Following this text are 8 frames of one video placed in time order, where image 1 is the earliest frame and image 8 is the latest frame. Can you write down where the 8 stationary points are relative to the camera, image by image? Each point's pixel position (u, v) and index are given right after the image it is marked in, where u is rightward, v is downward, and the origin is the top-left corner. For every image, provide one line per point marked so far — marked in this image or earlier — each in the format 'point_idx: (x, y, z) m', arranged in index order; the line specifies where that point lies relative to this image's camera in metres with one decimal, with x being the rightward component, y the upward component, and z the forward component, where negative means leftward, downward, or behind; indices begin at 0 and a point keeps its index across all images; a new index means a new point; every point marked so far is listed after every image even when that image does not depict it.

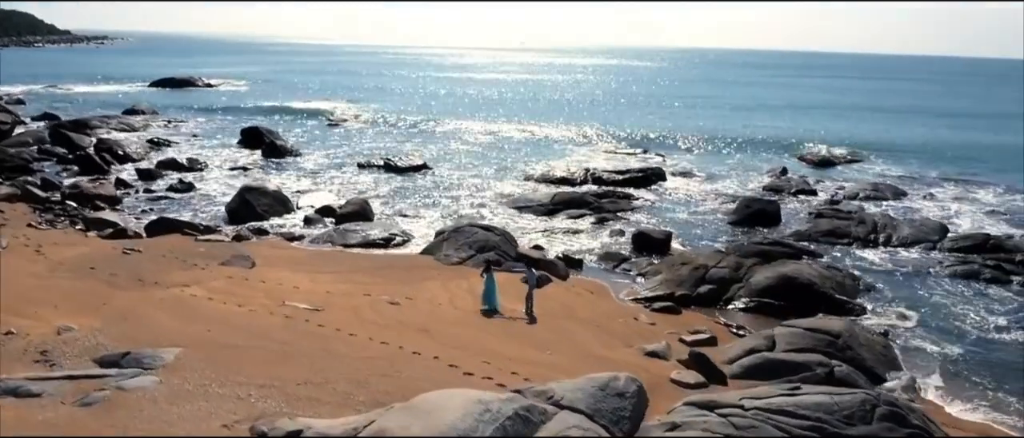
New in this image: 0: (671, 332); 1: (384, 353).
0: (+3.2, -2.3, +15.7) m
1: (-1.9, -2.2, +12.6) m
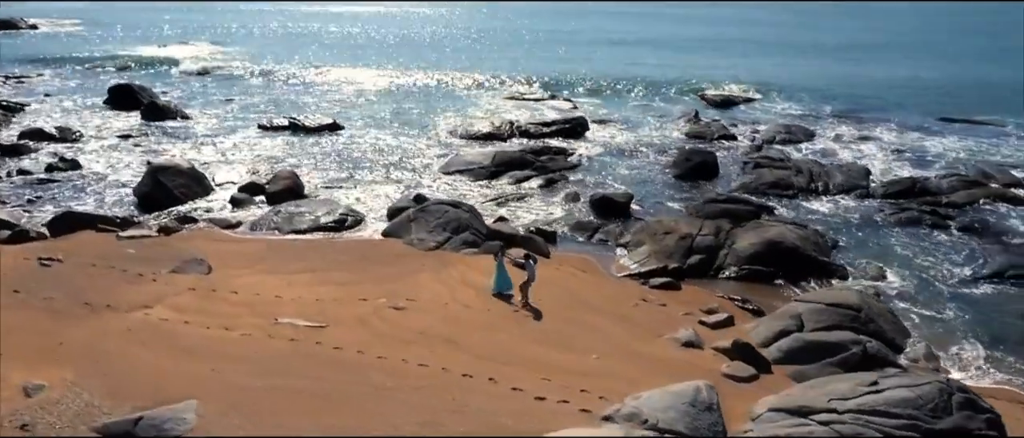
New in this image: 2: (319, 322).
0: (+3.5, -1.9, +15.3) m
1: (-1.0, -2.4, +11.3) m
2: (-3.2, -1.8, +13.4) m
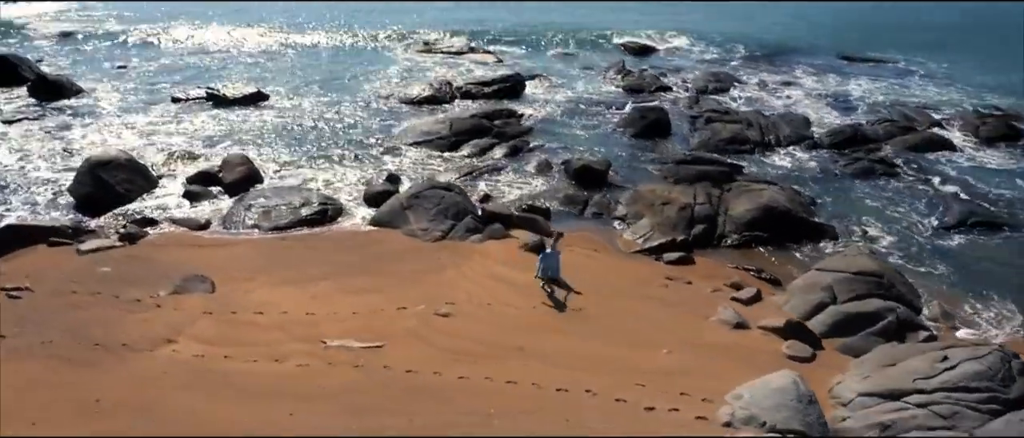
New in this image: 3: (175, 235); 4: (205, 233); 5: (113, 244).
0: (+4.1, -1.4, +15.5) m
1: (+0.4, -2.5, +10.9) m
2: (-2.2, -1.9, +12.6) m
3: (-7.5, -0.4, +17.4) m
4: (-6.9, -0.3, +17.7) m
5: (-8.4, -0.5, +16.7) m
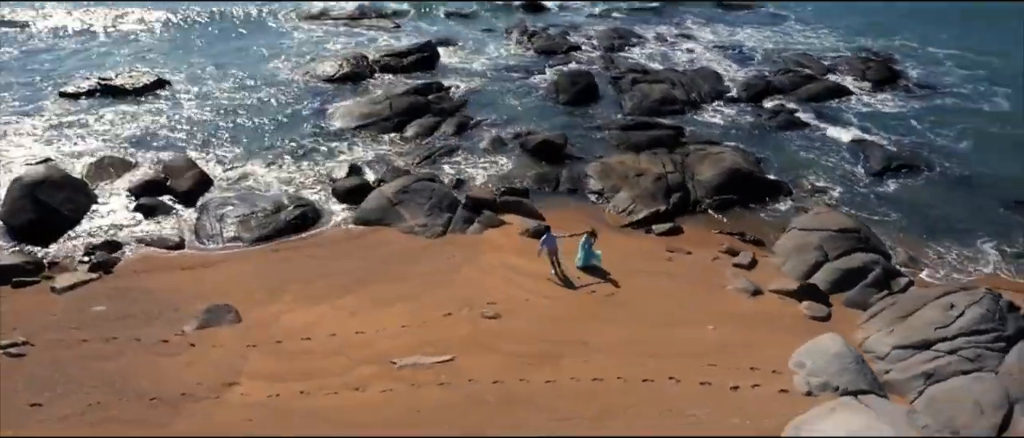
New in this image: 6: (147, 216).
0: (+4.4, -0.8, +16.6) m
1: (+1.8, -2.6, +11.5) m
2: (-1.1, -2.2, +12.5) m
3: (-7.4, -0.8, +16.1) m
4: (-6.9, -0.7, +16.5) m
5: (-8.2, -1.1, +15.3) m
6: (-8.3, 0.0, +17.9) m
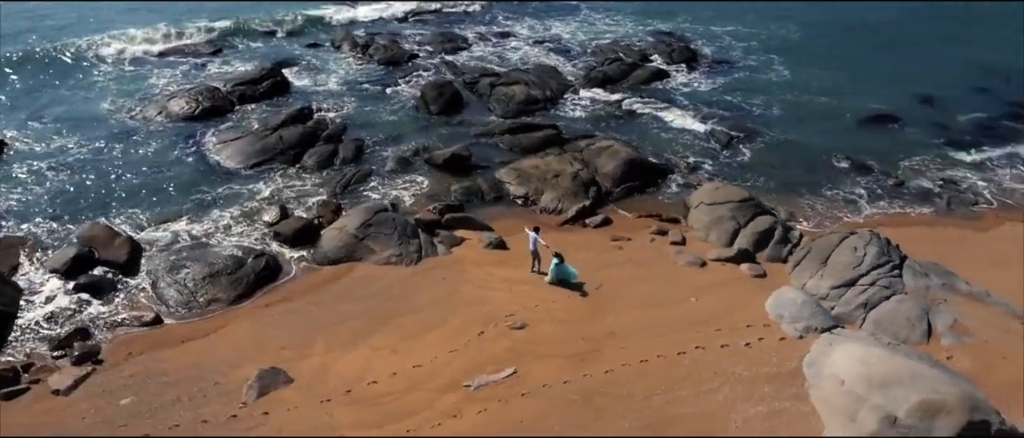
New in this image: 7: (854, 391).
0: (+3.5, -0.5, +19.5) m
1: (+3.0, -2.6, +13.9) m
2: (-0.2, -2.7, +14.0) m
3: (-7.3, -2.3, +15.4) m
4: (-7.0, -2.1, +15.9) m
5: (-7.8, -2.8, +14.4) m
6: (-8.9, -1.6, +16.8) m
7: (+5.4, -2.7, +12.5) m
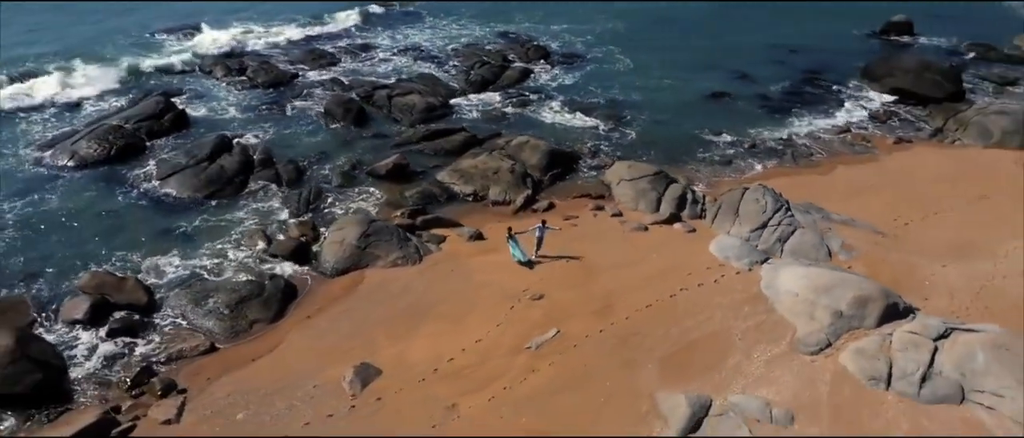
0: (+2.5, +0.1, +23.4) m
1: (+3.8, -2.0, +17.9) m
2: (+0.8, -2.4, +17.2) m
3: (-6.5, -3.1, +16.7) m
4: (-6.4, -2.9, +17.3) m
5: (-6.6, -3.6, +15.6) m
6: (-8.5, -2.6, +17.6) m
7: (+6.5, -1.7, +17.3) m
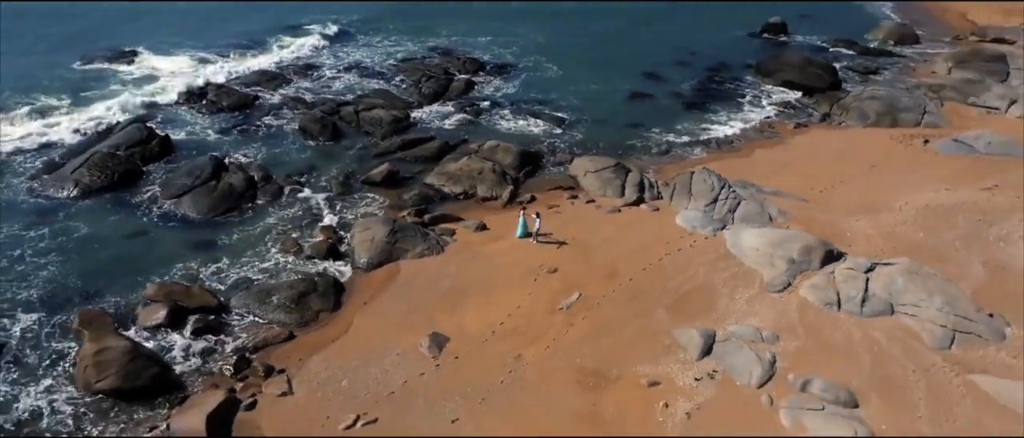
0: (+2.2, +0.6, +27.5) m
1: (+4.4, -1.4, +22.3) m
2: (+1.6, -2.0, +21.1) m
3: (-5.5, -3.3, +19.5) m
4: (-5.5, -3.0, +20.1) m
5: (-5.4, -3.7, +18.4) m
6: (-7.6, -2.9, +20.1) m
7: (+7.1, -0.9, +22.1) m
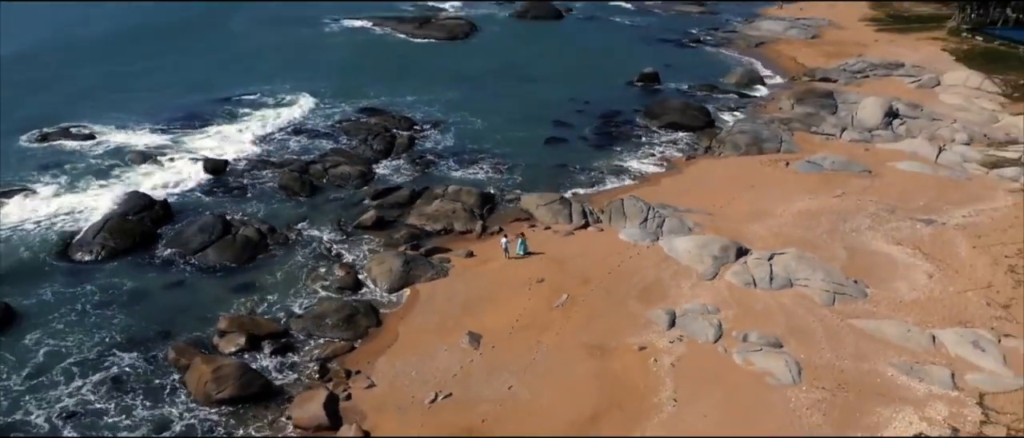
0: (+1.0, -0.5, +34.1) m
1: (+4.2, -1.9, +29.3) m
2: (+1.7, -2.7, +27.6) m
3: (-4.9, -4.3, +24.7) m
4: (-4.9, -4.1, +25.3) m
5: (-4.5, -4.7, +23.6) m
6: (-7.0, -4.2, +25.0) m
7: (+6.9, -1.2, +29.5) m
